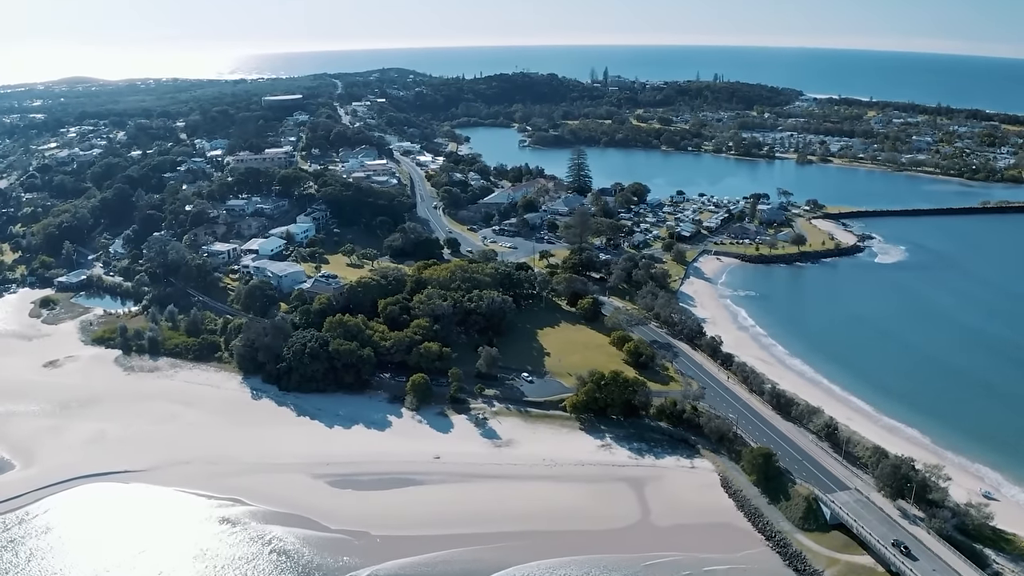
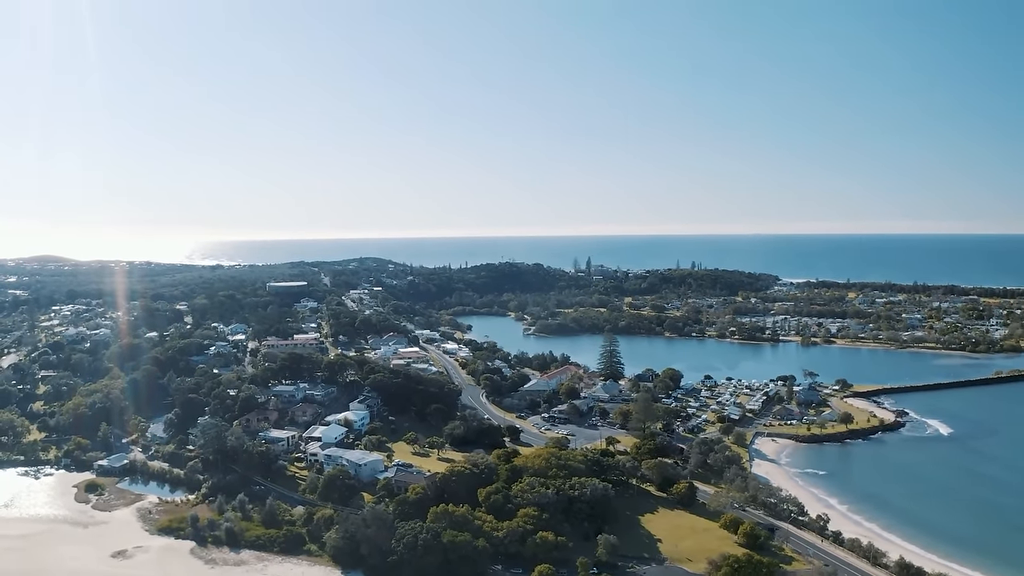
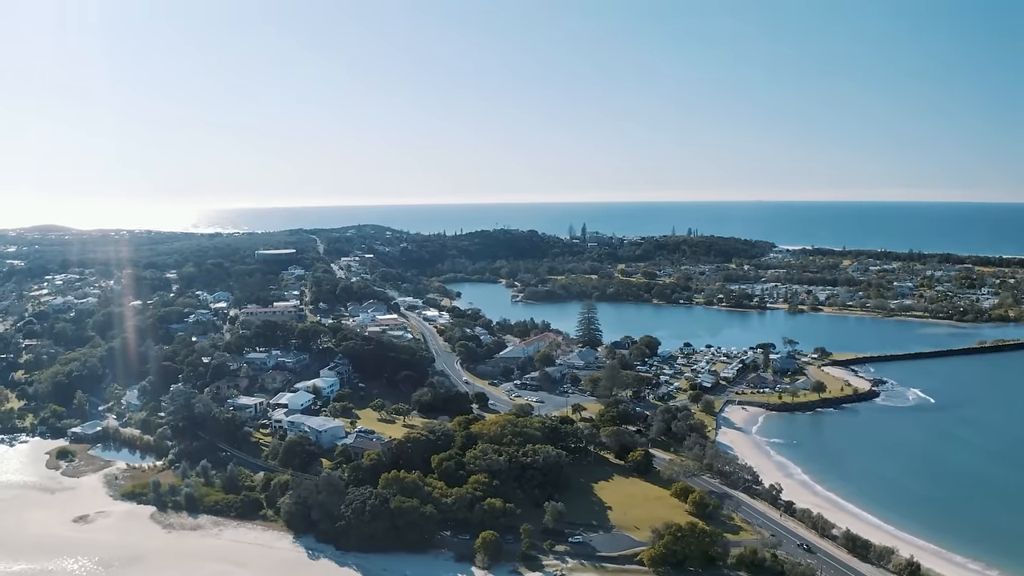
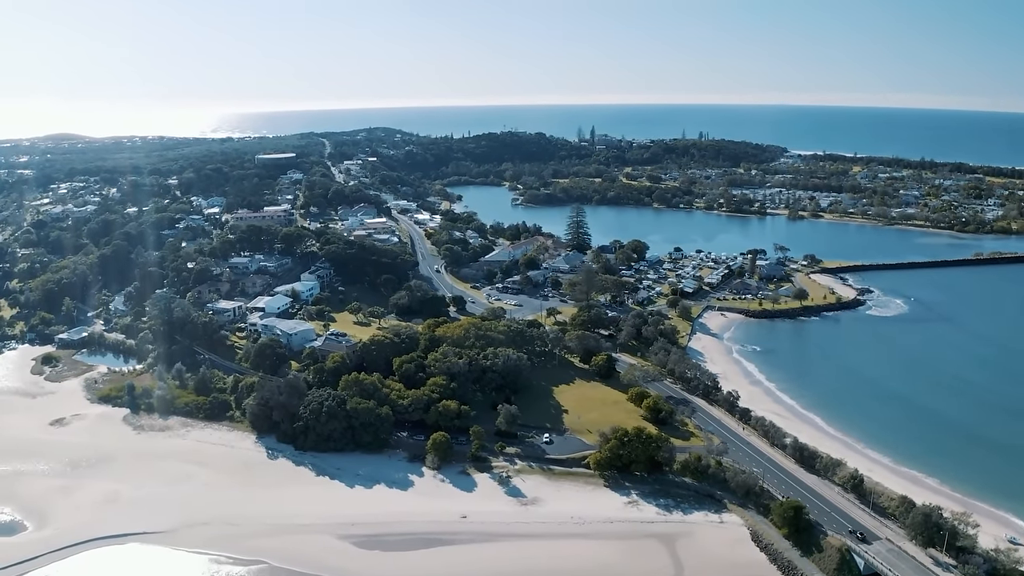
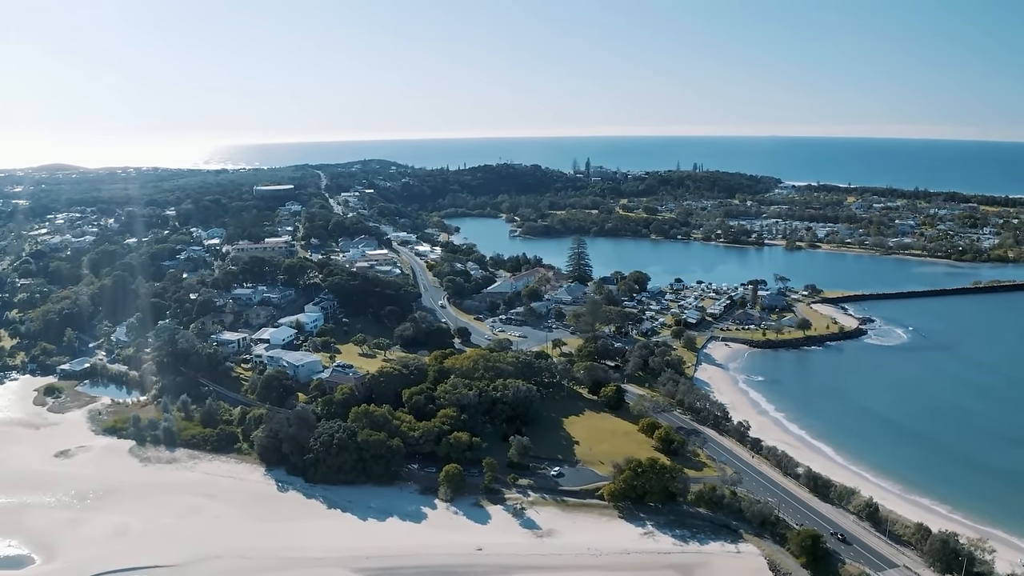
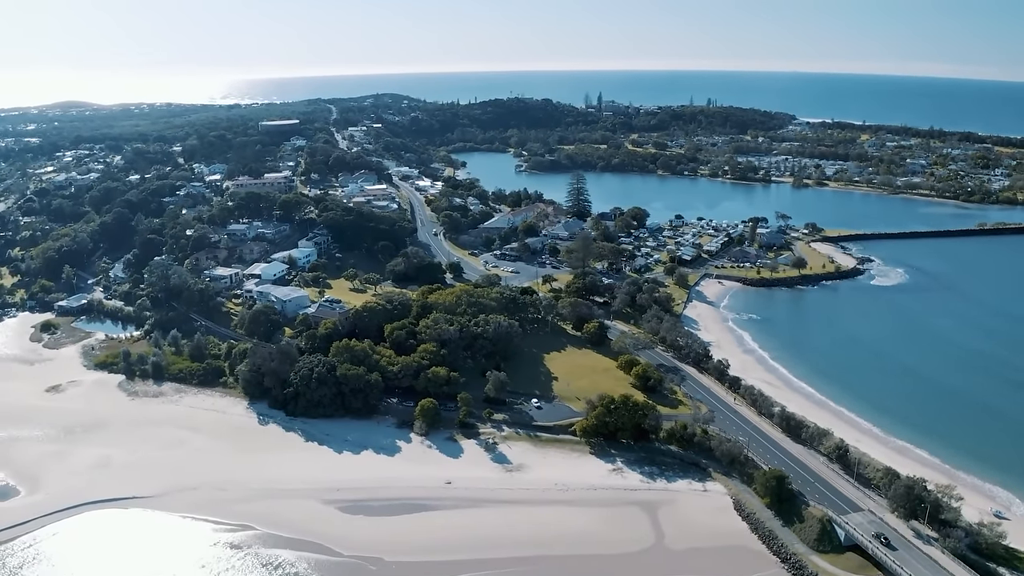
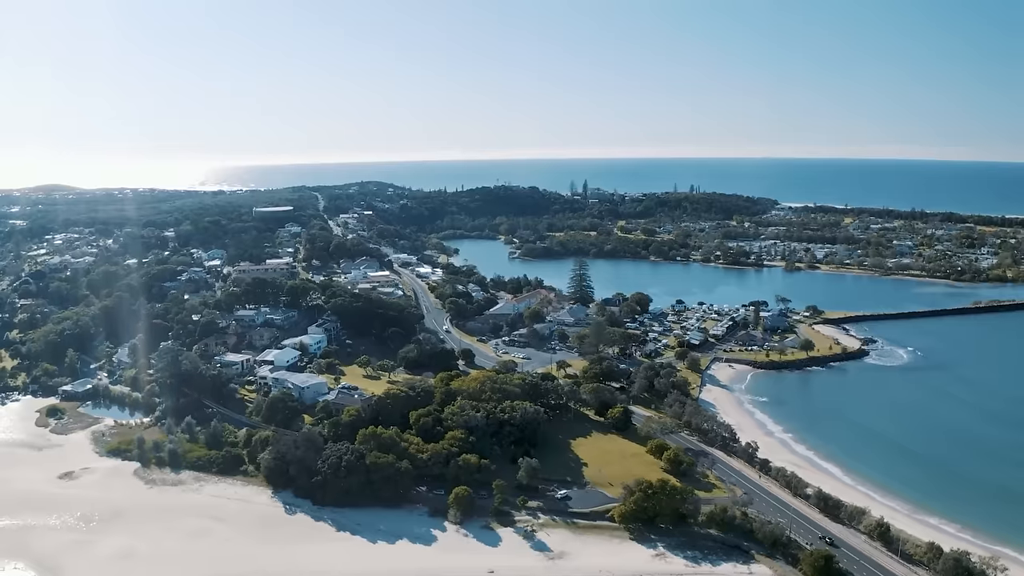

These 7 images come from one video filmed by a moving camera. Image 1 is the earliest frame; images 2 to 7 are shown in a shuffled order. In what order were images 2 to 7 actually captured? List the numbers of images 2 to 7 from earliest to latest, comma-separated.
6, 4, 5, 7, 3, 2
